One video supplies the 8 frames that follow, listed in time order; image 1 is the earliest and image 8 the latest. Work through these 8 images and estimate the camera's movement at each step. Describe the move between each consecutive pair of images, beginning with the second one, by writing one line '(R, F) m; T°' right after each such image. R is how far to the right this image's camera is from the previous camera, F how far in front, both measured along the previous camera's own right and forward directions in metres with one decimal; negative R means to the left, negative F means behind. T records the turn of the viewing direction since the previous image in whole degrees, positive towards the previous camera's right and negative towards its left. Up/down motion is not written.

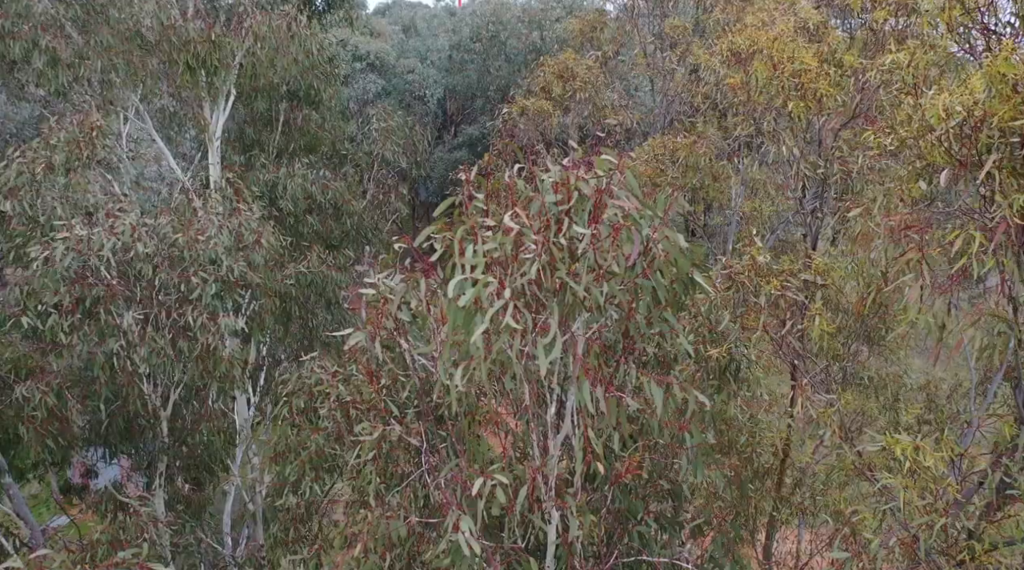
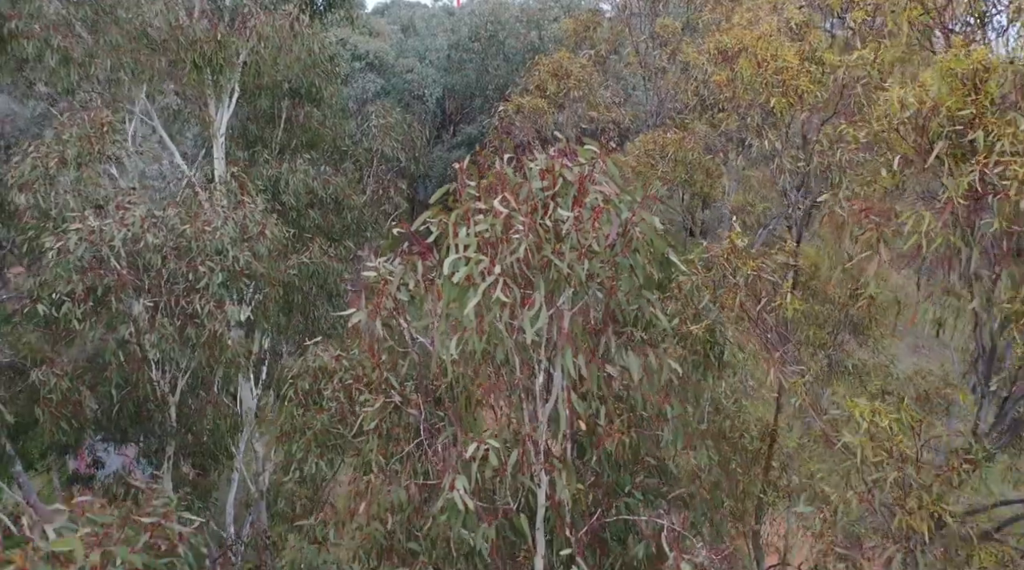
(0.0, -0.2) m; 0°
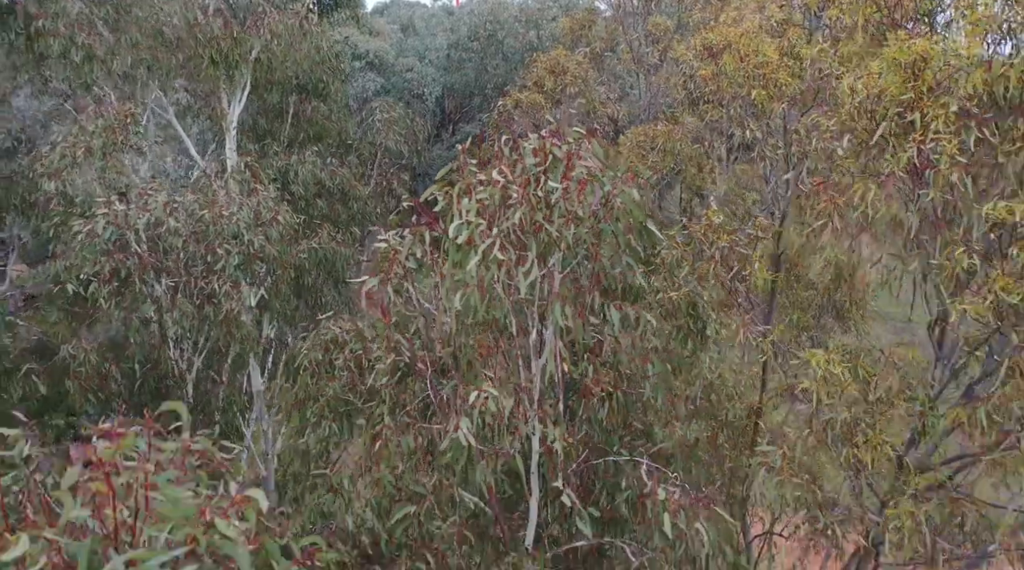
(0.0, -0.4) m; 0°
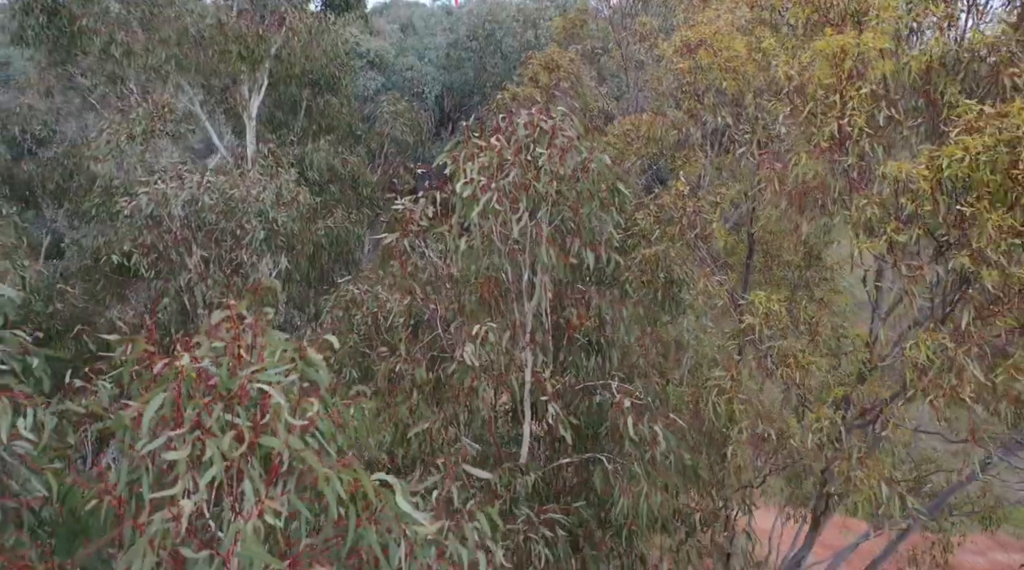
(0.0, -0.7) m; 0°
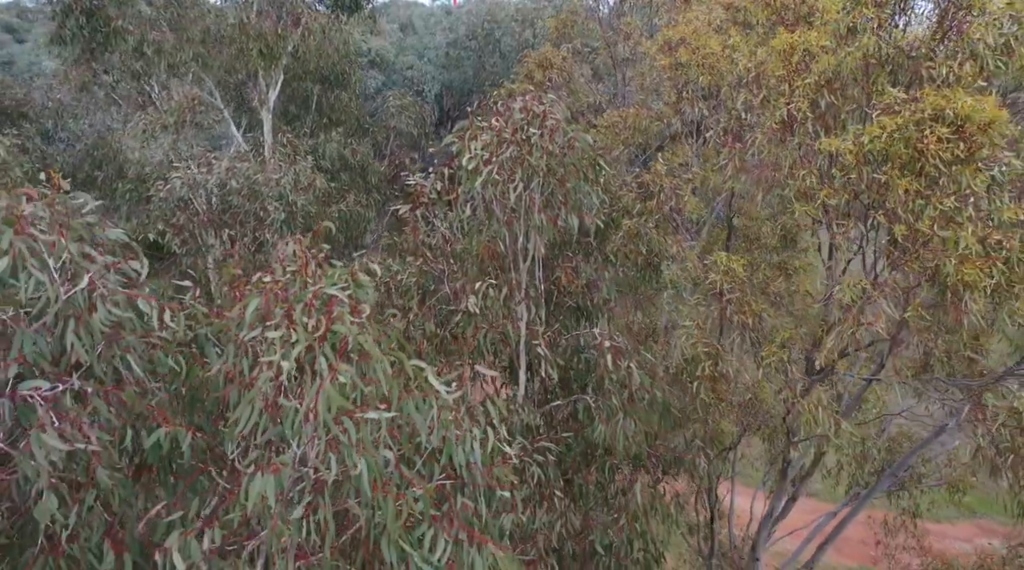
(0.0, -0.7) m; 0°
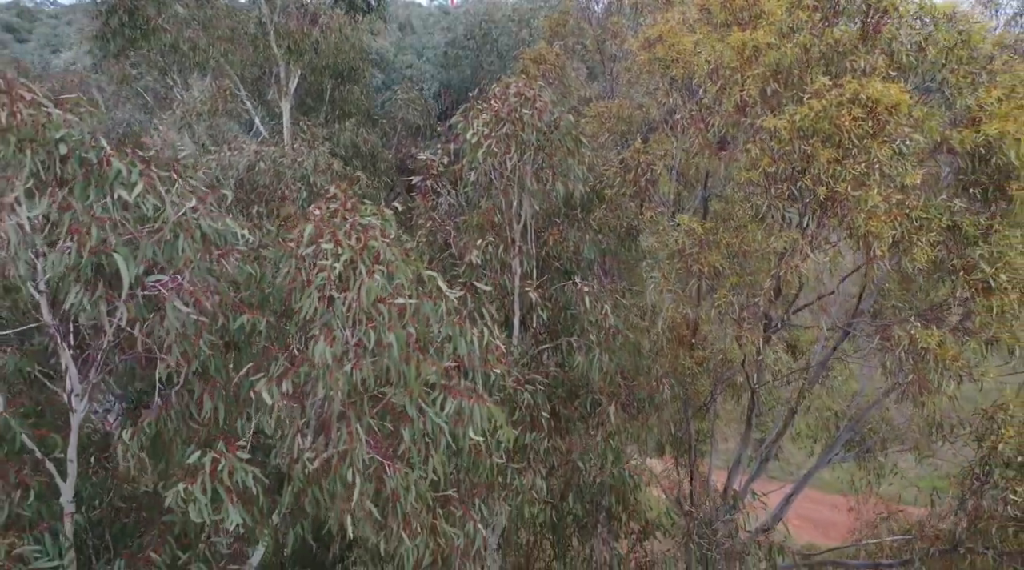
(0.0, -0.9) m; 0°
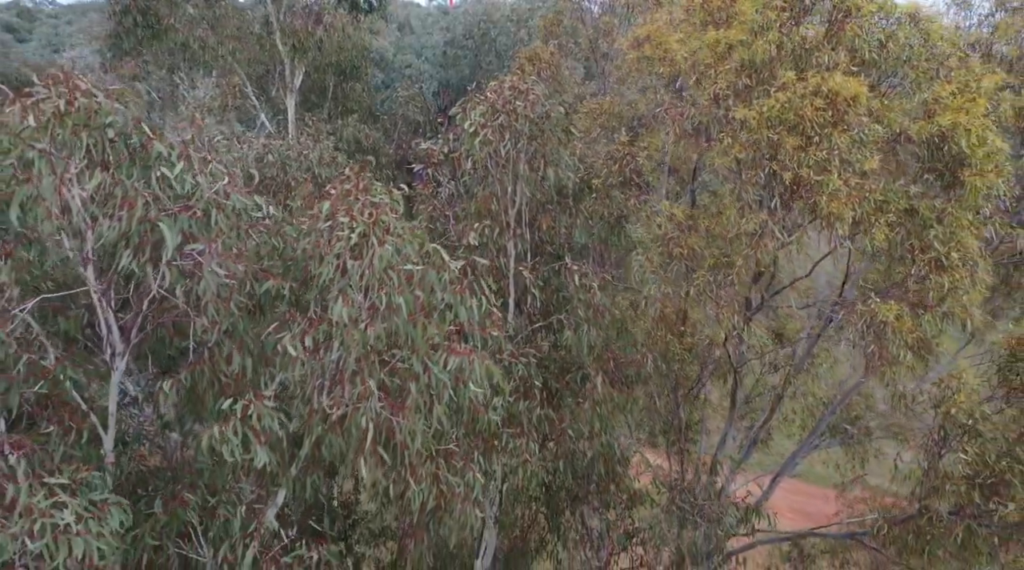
(0.0, -0.5) m; 0°
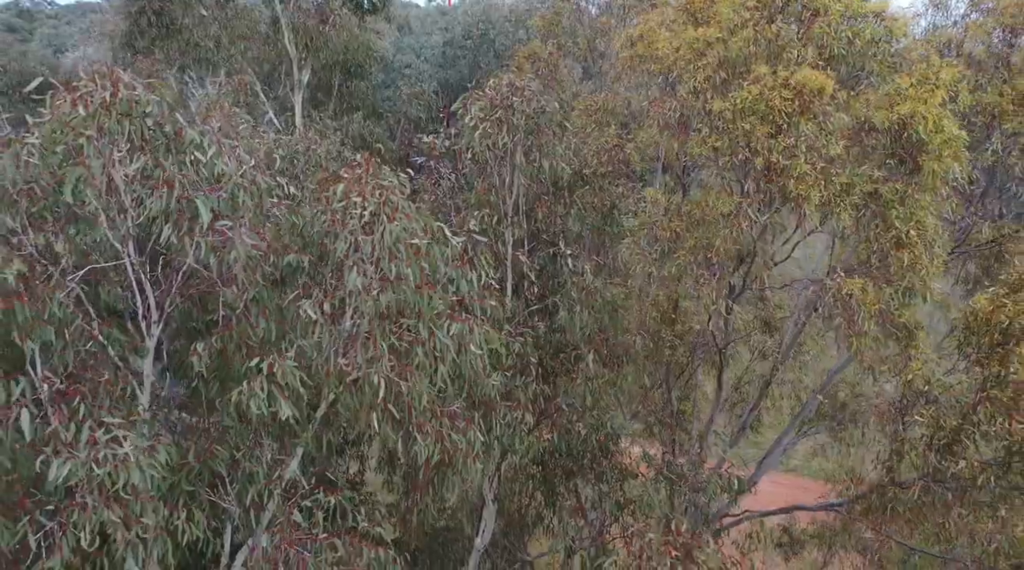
(0.0, -0.5) m; 0°
